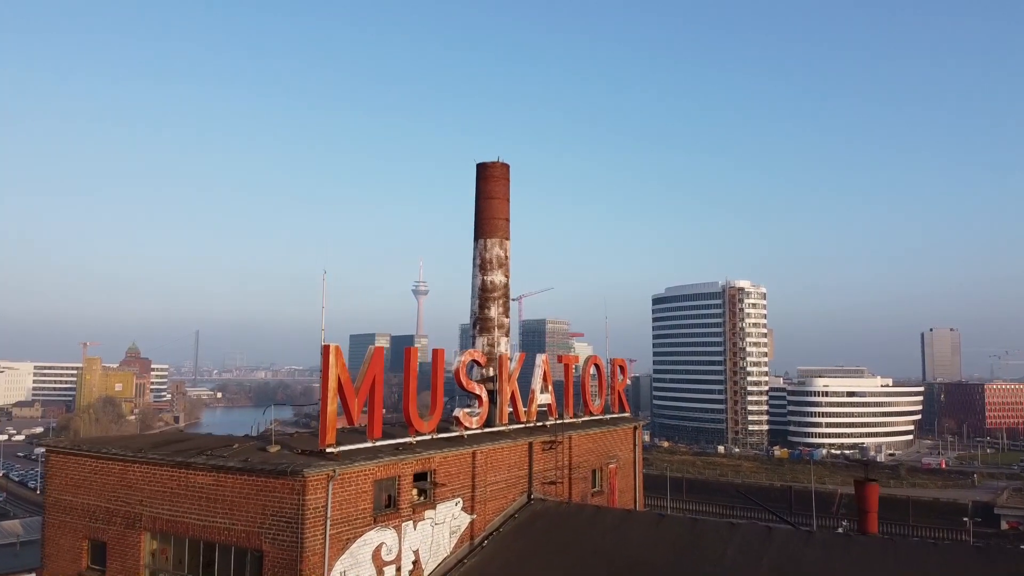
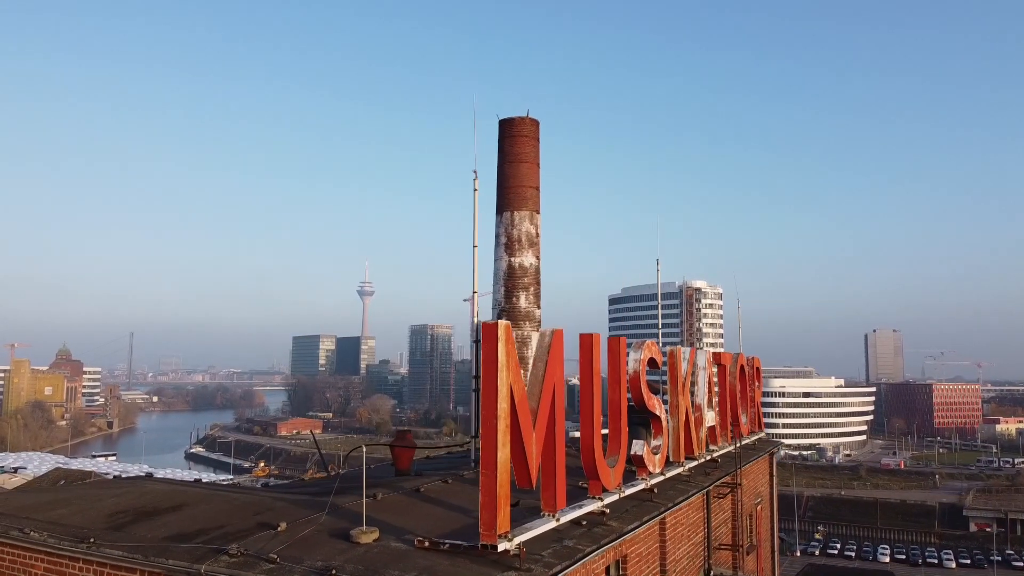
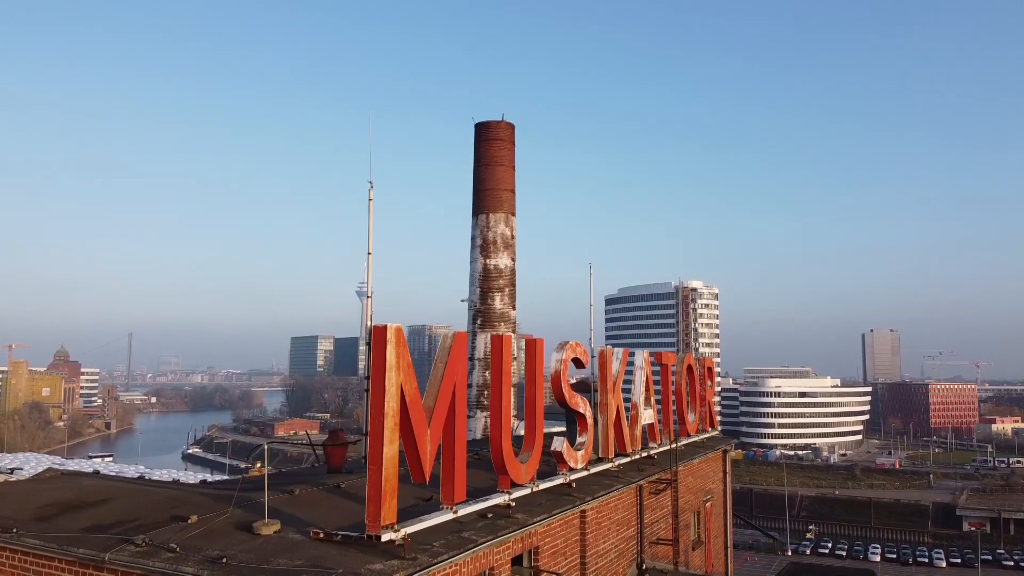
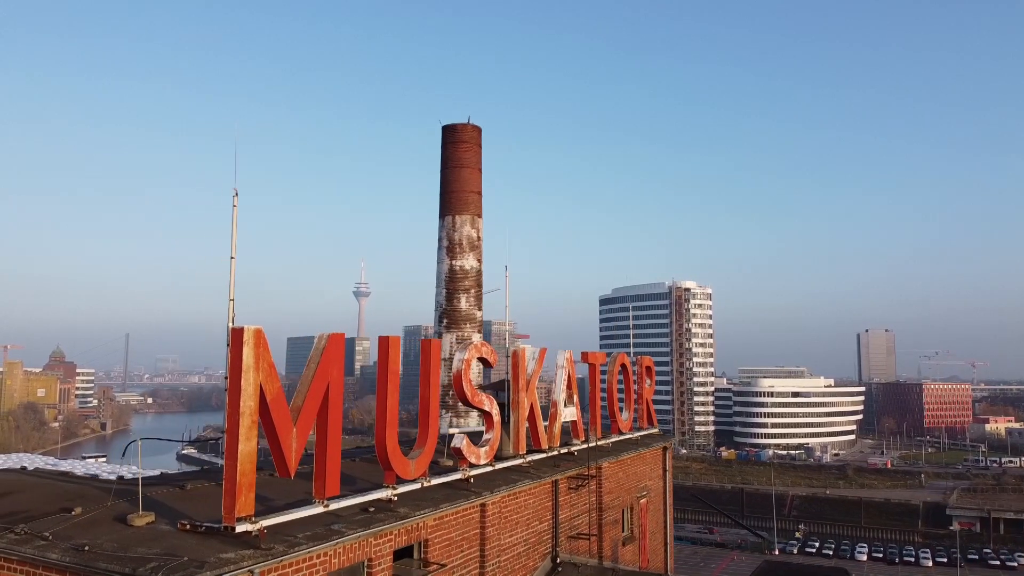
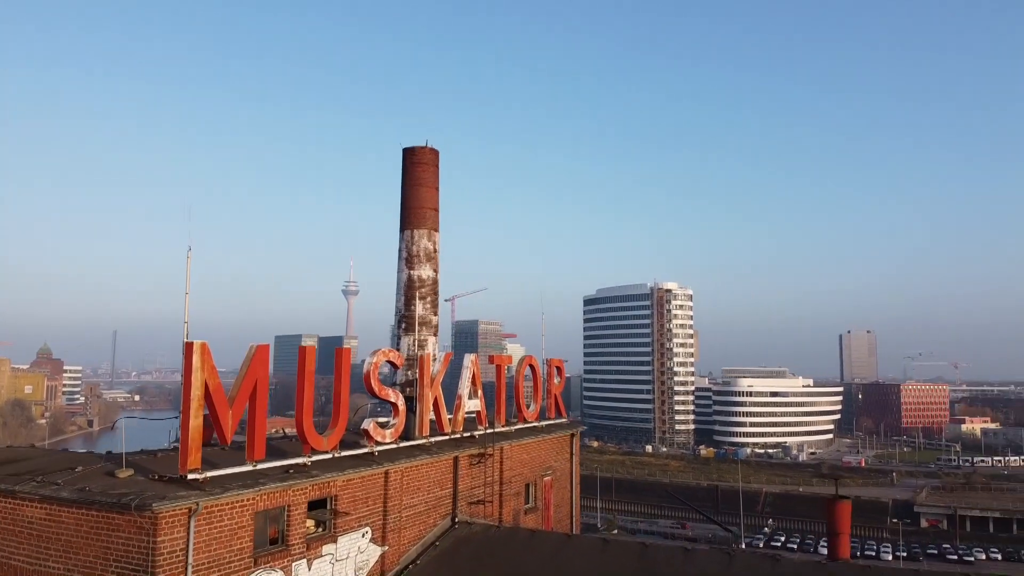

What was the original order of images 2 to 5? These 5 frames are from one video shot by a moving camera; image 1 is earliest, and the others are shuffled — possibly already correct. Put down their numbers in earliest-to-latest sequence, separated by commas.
5, 4, 3, 2
